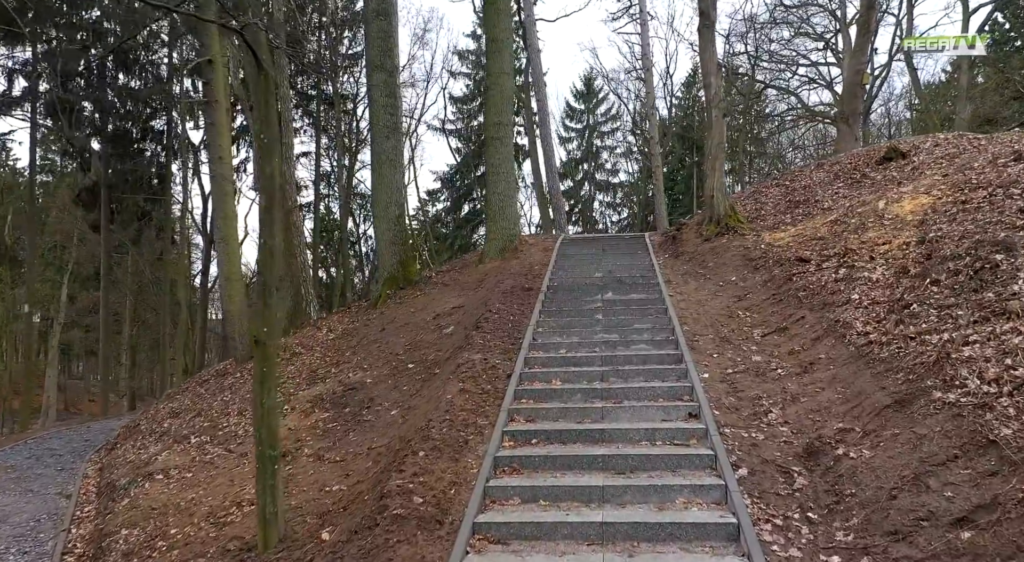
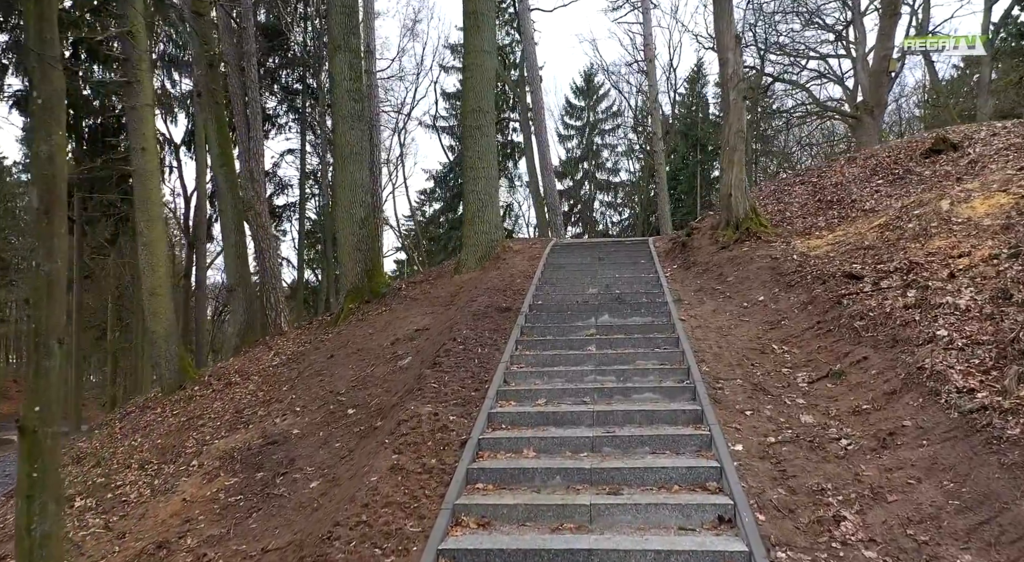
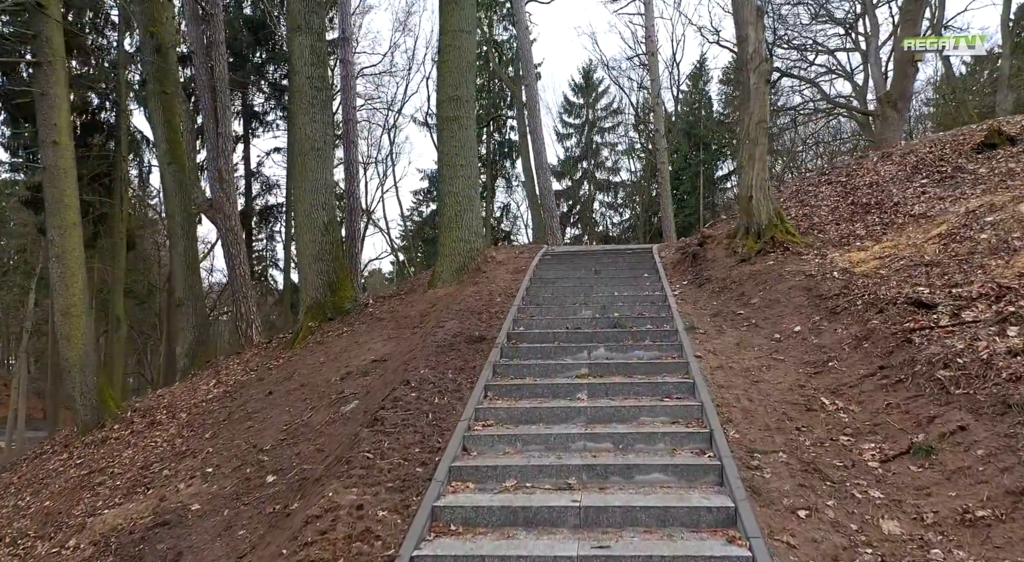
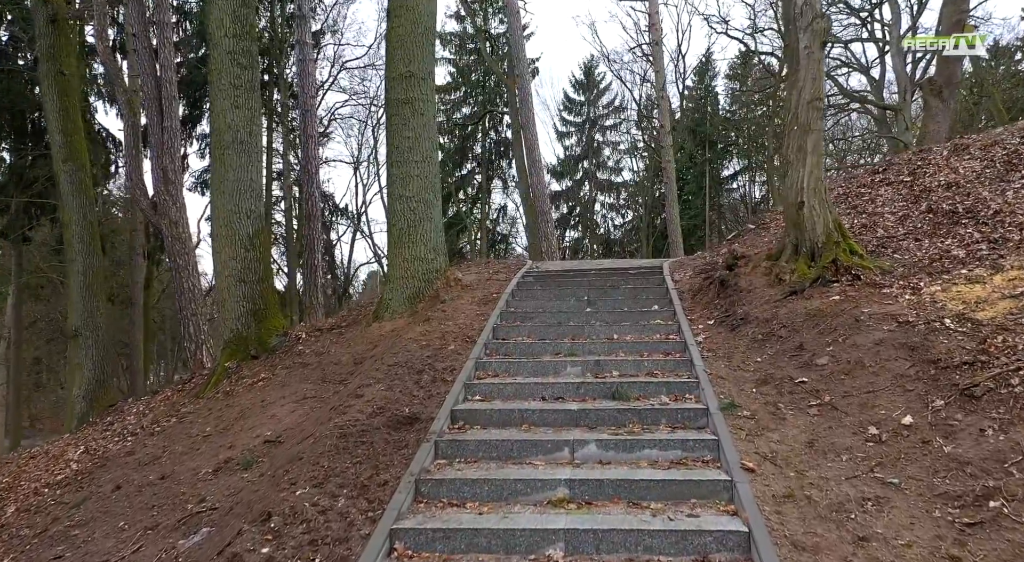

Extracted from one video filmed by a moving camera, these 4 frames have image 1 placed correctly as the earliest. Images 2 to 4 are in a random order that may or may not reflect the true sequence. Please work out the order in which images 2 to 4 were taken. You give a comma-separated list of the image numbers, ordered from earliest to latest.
2, 3, 4
